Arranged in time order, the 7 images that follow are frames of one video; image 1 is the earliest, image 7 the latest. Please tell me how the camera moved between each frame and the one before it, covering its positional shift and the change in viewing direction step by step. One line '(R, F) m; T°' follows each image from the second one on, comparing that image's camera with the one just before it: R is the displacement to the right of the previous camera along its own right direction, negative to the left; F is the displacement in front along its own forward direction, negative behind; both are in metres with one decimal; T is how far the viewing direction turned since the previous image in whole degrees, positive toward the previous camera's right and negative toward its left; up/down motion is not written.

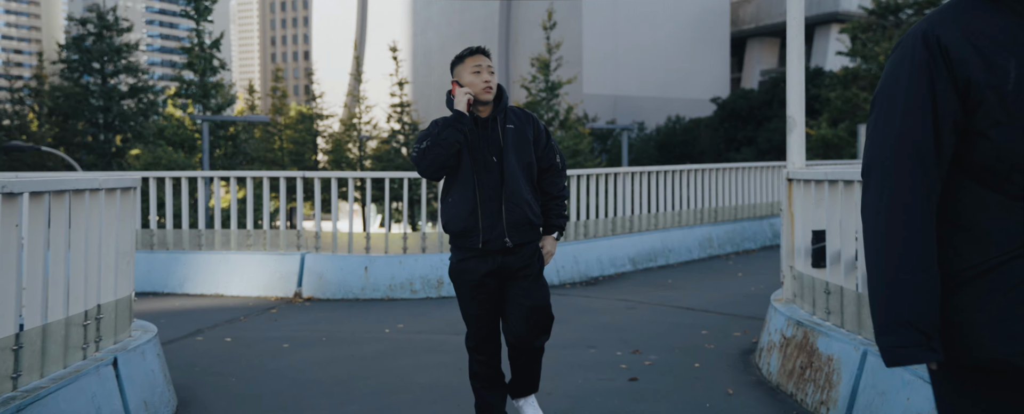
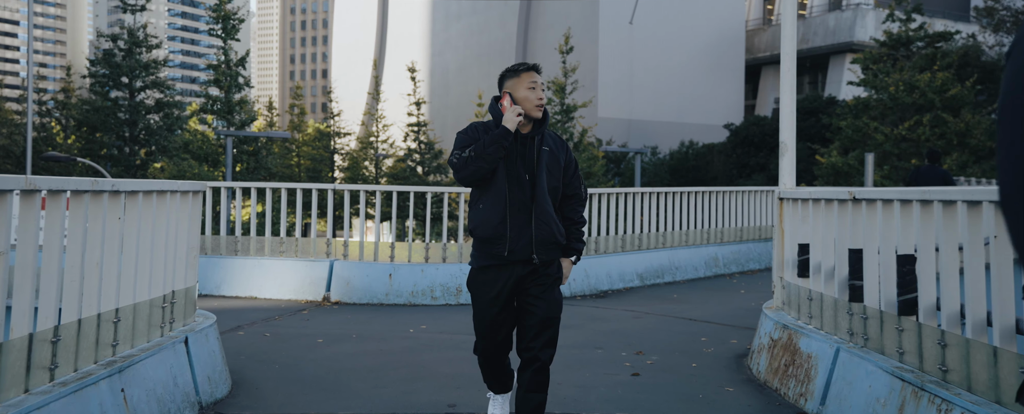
(0.0, -0.7) m; -1°
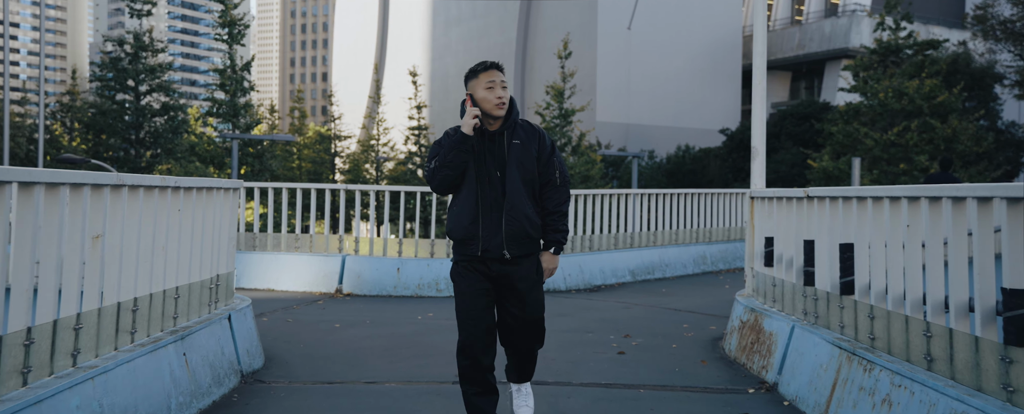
(0.0, -0.8) m; 0°
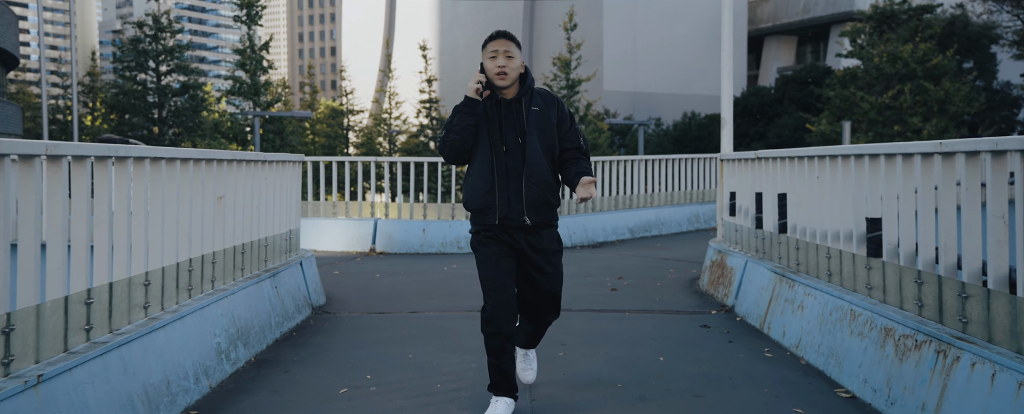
(0.0, -1.5) m; -1°
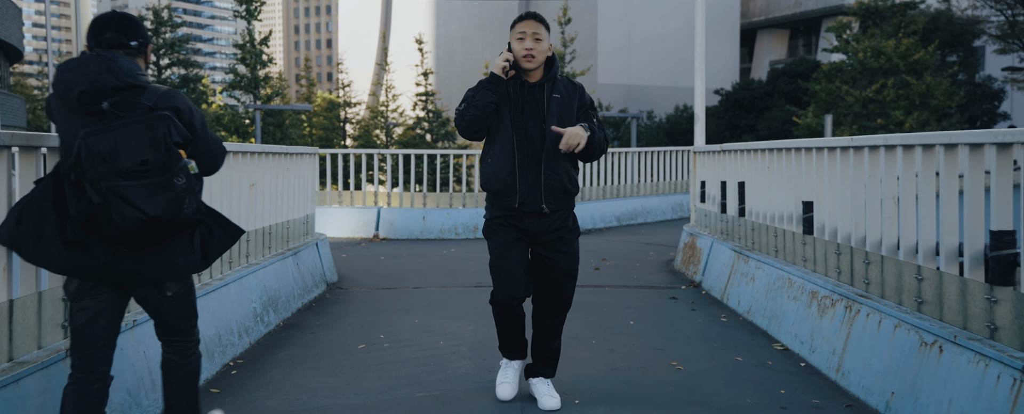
(0.0, -0.9) m; 0°
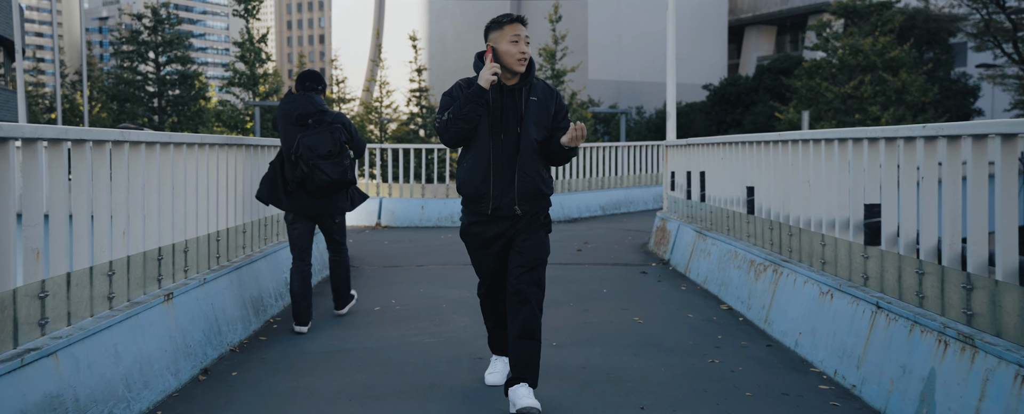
(0.0, -1.1) m; 0°
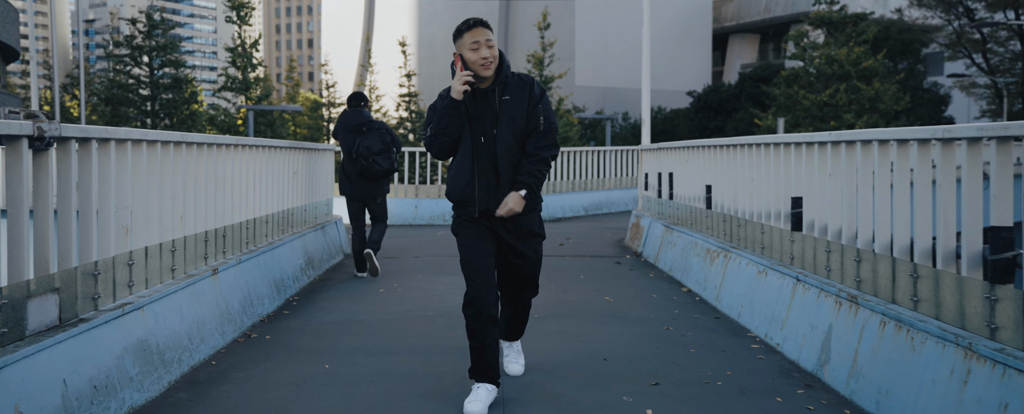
(0.0, -1.0) m; +1°
